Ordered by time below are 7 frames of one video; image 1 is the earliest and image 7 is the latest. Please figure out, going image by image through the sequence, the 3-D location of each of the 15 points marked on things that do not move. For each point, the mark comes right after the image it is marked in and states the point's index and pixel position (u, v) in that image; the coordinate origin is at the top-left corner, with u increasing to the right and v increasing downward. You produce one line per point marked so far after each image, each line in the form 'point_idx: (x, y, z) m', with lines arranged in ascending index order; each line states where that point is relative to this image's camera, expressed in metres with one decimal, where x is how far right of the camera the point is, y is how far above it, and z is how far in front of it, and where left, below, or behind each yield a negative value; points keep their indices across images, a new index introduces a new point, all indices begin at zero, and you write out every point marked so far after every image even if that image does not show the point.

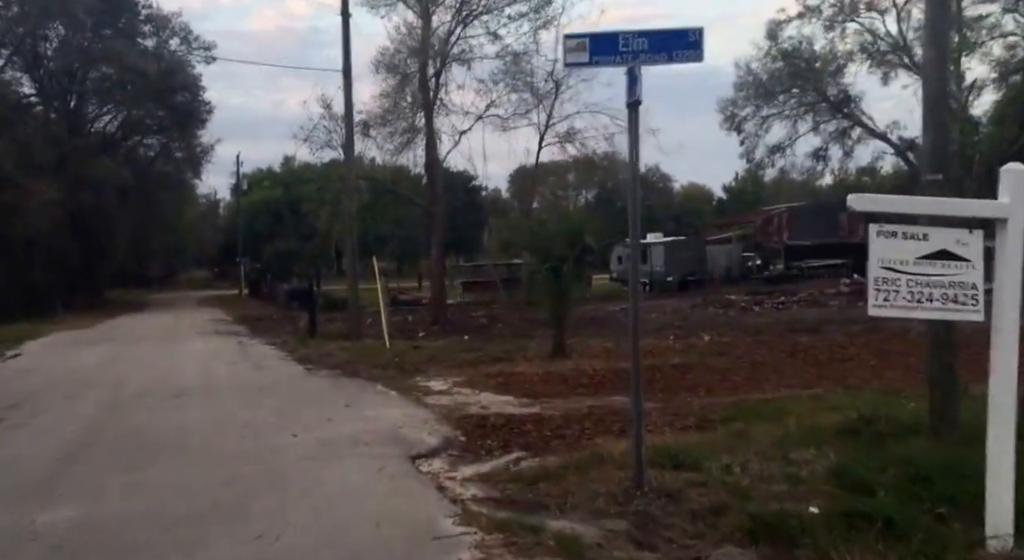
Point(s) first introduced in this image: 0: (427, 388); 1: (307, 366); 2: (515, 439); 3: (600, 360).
0: (-1.2, -1.7, +14.0) m
1: (-4.1, -1.7, +18.8) m
2: (+0.1, -1.6, +9.3) m
3: (+1.7, -1.5, +17.0) m
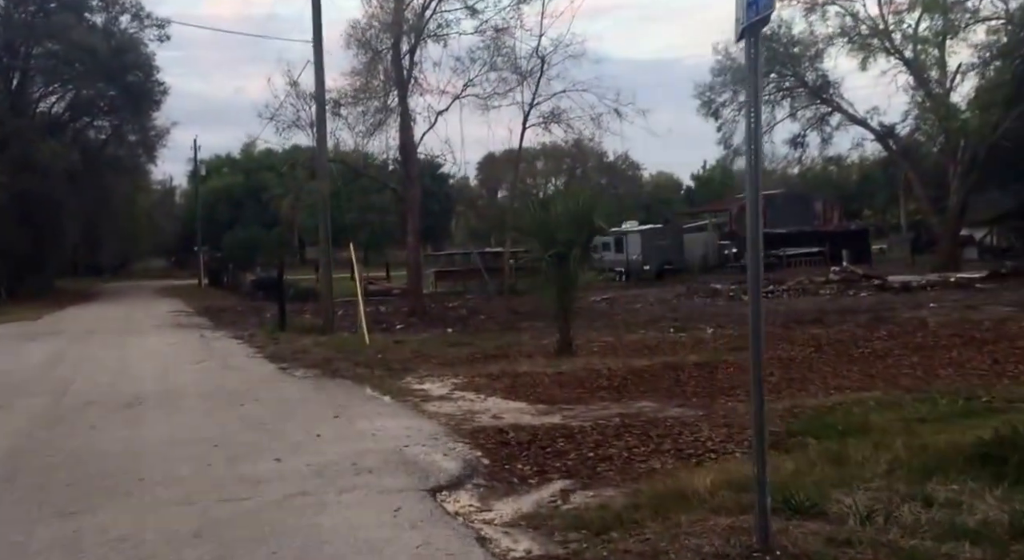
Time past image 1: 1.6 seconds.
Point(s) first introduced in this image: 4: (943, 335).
0: (-1.1, -1.5, +12.3) m
1: (-4.2, -1.5, +17.0) m
2: (+0.3, -1.5, +7.6) m
3: (+1.7, -1.3, +15.4) m
4: (+8.2, -0.9, +18.1) m
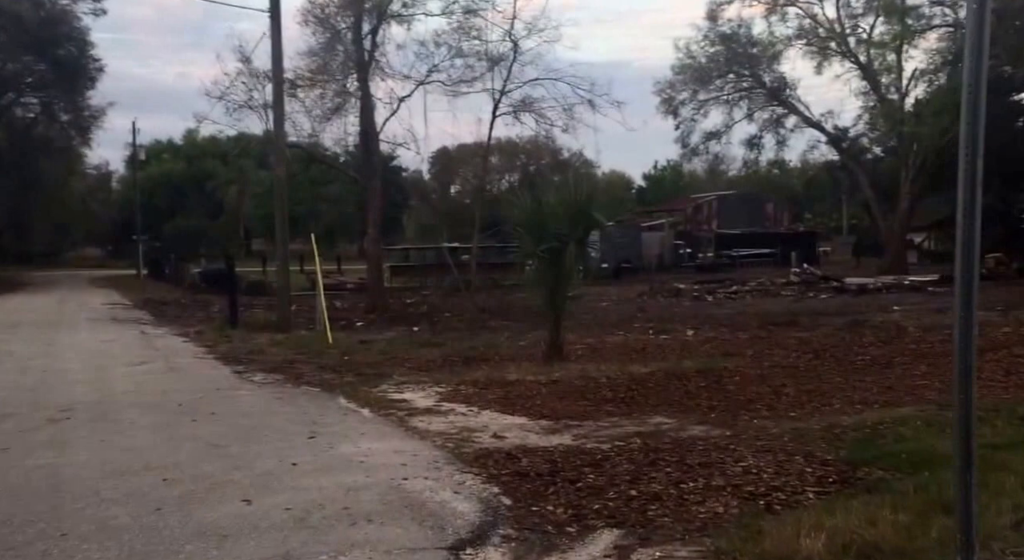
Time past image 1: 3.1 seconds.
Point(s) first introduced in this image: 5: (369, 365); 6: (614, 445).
0: (-1.2, -1.5, +10.9) m
1: (-4.5, -1.4, +15.4) m
2: (+0.5, -1.5, +6.3) m
3: (+1.5, -1.3, +14.2) m
4: (+7.7, -1.0, +17.2) m
5: (-2.4, -1.4, +15.7) m
6: (+0.9, -1.5, +8.6) m
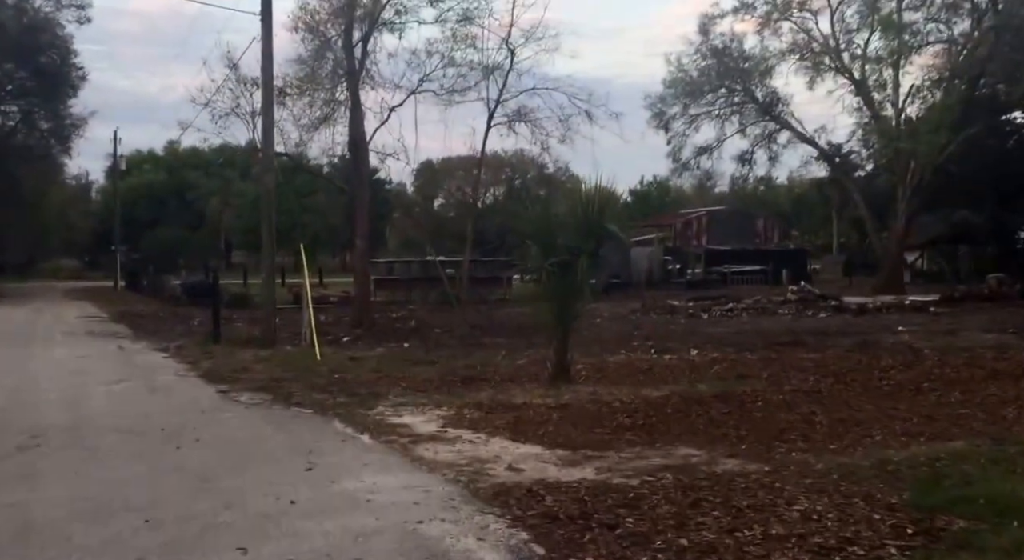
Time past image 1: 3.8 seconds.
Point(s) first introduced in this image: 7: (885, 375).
0: (-1.0, -1.7, +10.0) m
1: (-4.5, -1.6, +14.5) m
2: (+0.7, -1.6, +5.5) m
3: (+1.5, -1.5, +13.4) m
4: (+7.7, -1.3, +16.5) m
5: (-2.3, -1.6, +14.8) m
6: (+1.1, -1.7, +7.8) m
7: (+5.5, -1.4, +13.7) m
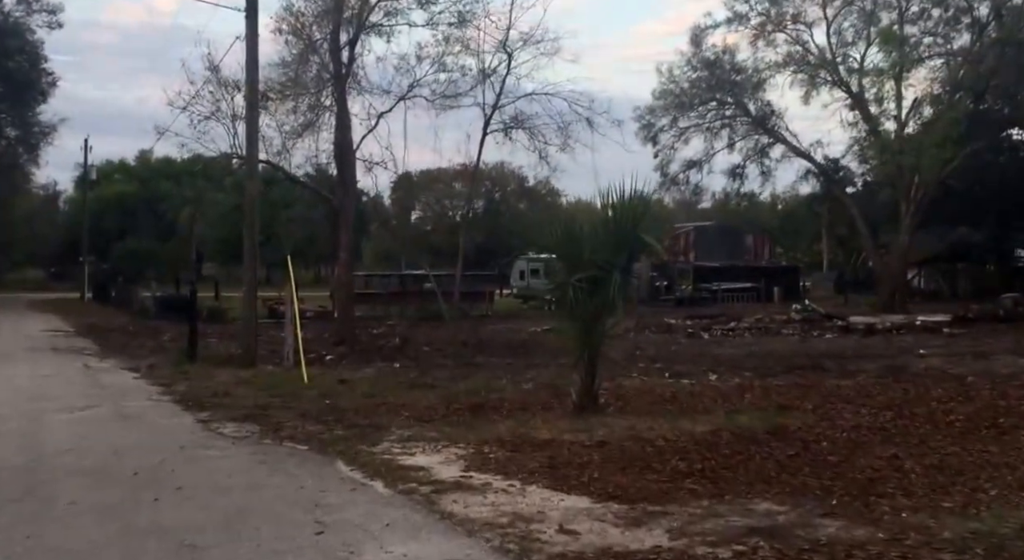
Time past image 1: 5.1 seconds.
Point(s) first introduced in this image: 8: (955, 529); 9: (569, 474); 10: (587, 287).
0: (-0.7, -1.8, +8.5) m
1: (-4.2, -1.8, +12.8) m
2: (+1.2, -1.7, +4.0) m
3: (+1.8, -1.8, +11.9) m
4: (+7.9, -1.7, +15.2) m
5: (-2.1, -1.9, +13.2) m
6: (+1.5, -1.8, +6.3) m
7: (+5.7, -1.7, +12.3) m
8: (+3.1, -1.7, +6.6) m
9: (+0.5, -1.8, +8.7) m
10: (+0.9, -0.1, +12.1) m
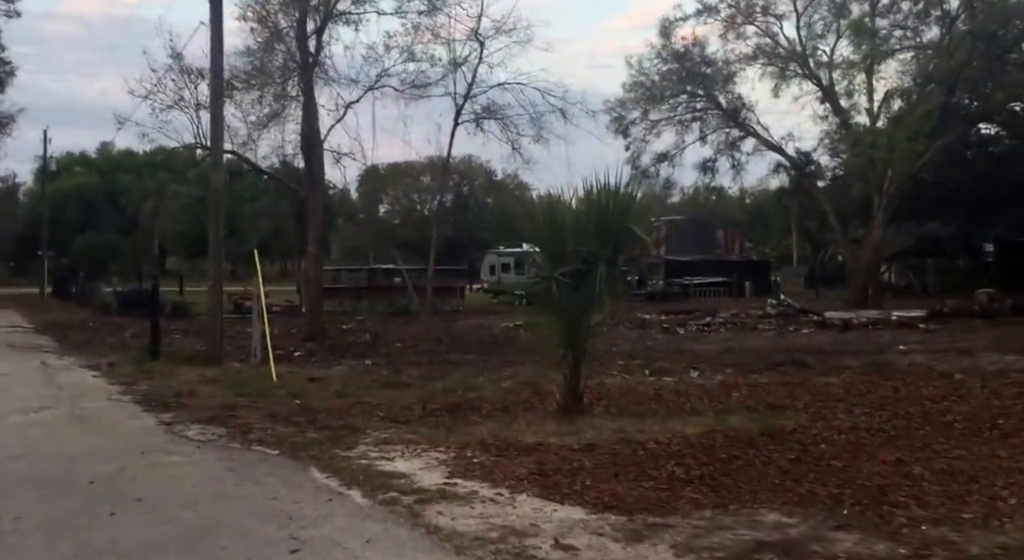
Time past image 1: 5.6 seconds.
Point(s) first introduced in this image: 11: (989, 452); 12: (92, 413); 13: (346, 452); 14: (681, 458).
0: (-0.8, -1.8, +7.9) m
1: (-4.5, -1.8, +12.1) m
2: (+1.2, -1.7, +3.5) m
3: (+1.5, -1.7, +11.4) m
4: (+7.6, -1.6, +14.9) m
5: (-2.4, -1.8, +12.6) m
6: (+1.5, -1.8, +5.8) m
7: (+5.5, -1.7, +12.0) m
8: (+3.1, -1.7, +6.1) m
9: (+0.4, -1.7, +8.2) m
10: (+0.7, 0.0, +11.6) m
11: (+4.7, -1.7, +9.3) m
12: (-5.5, -1.7, +12.3) m
13: (-1.7, -1.8, +9.7) m
14: (+1.6, -1.7, +9.0) m
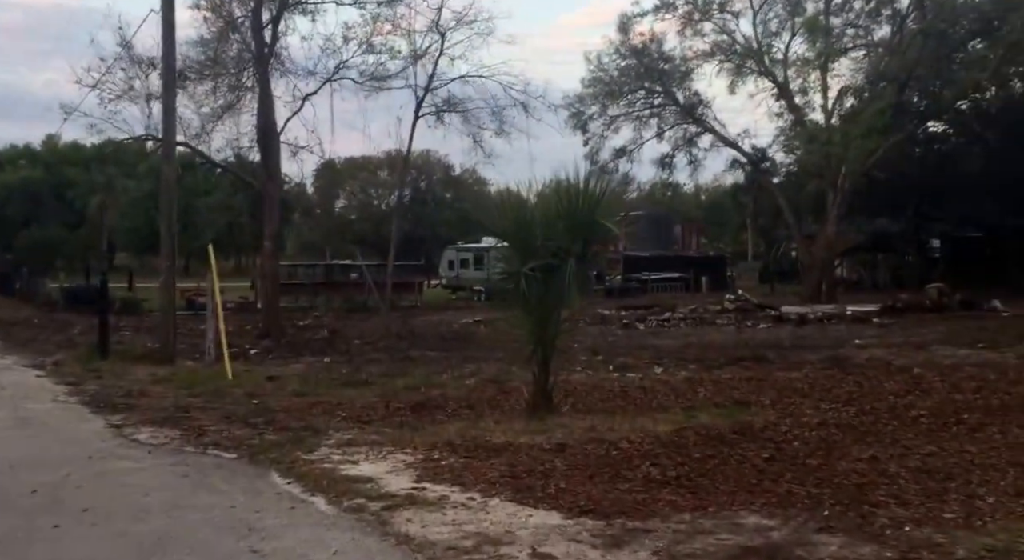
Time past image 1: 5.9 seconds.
0: (-1.0, -1.7, +7.6) m
1: (-4.9, -1.7, +11.6) m
2: (+1.2, -1.7, +3.3) m
3: (+1.2, -1.6, +11.2) m
4: (+7.0, -1.5, +15.0) m
5: (-2.8, -1.7, +12.2) m
6: (+1.3, -1.8, +5.6) m
7: (+5.0, -1.6, +11.9) m
8: (+2.9, -1.7, +6.0) m
9: (+0.2, -1.7, +7.9) m
10: (+0.3, 0.0, +11.3) m
11: (+4.4, -1.6, +9.2) m
12: (-5.9, -1.7, +11.8) m
13: (-2.0, -1.7, +9.4) m
14: (+1.3, -1.6, +8.8) m
